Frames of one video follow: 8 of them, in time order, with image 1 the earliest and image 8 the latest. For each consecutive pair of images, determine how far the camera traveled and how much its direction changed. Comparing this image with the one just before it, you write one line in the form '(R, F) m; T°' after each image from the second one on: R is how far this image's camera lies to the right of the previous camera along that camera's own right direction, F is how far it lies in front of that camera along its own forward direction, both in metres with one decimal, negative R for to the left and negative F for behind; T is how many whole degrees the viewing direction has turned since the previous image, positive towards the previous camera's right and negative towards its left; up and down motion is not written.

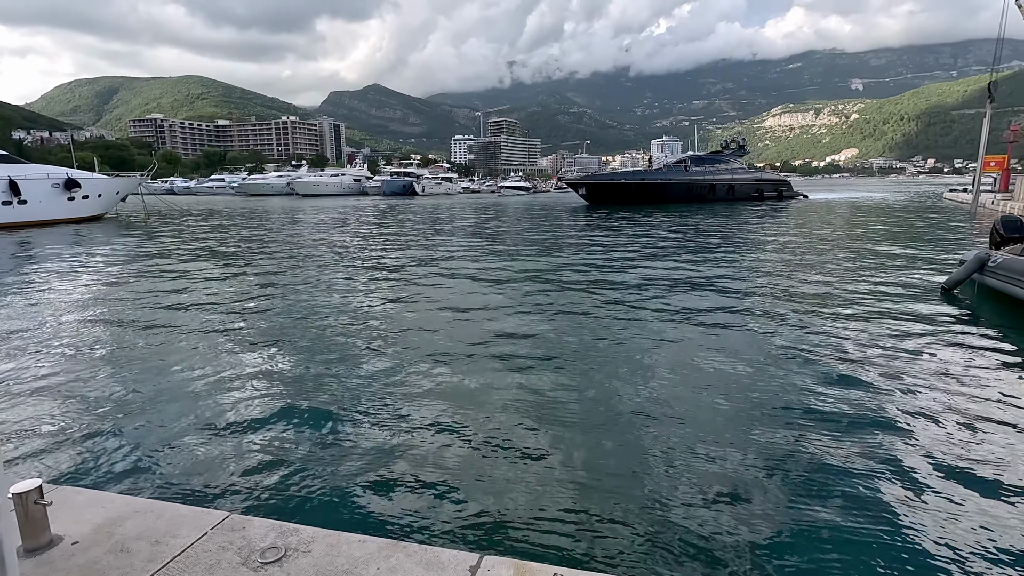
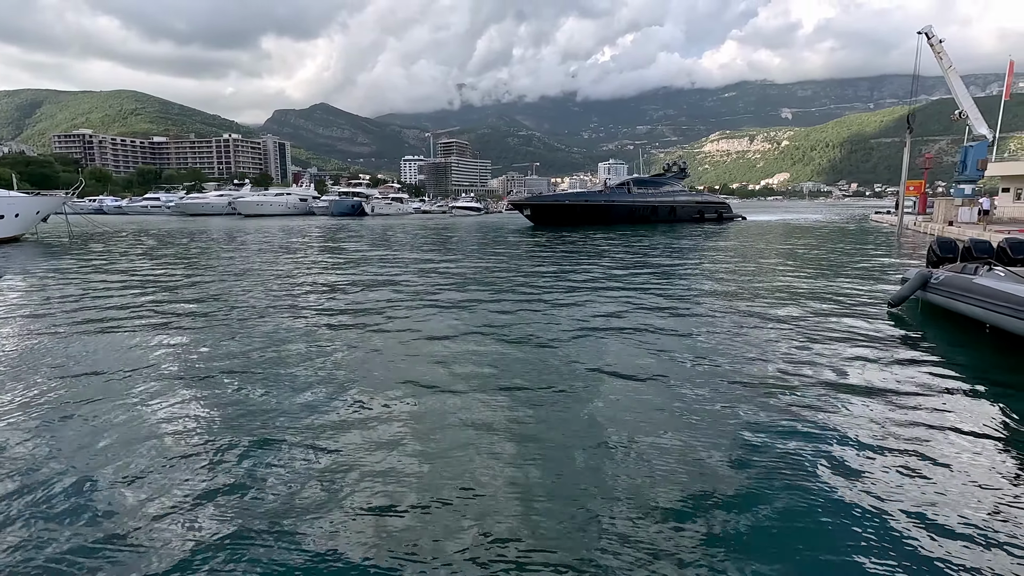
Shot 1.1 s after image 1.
(-0.9, +1.4) m; +5°
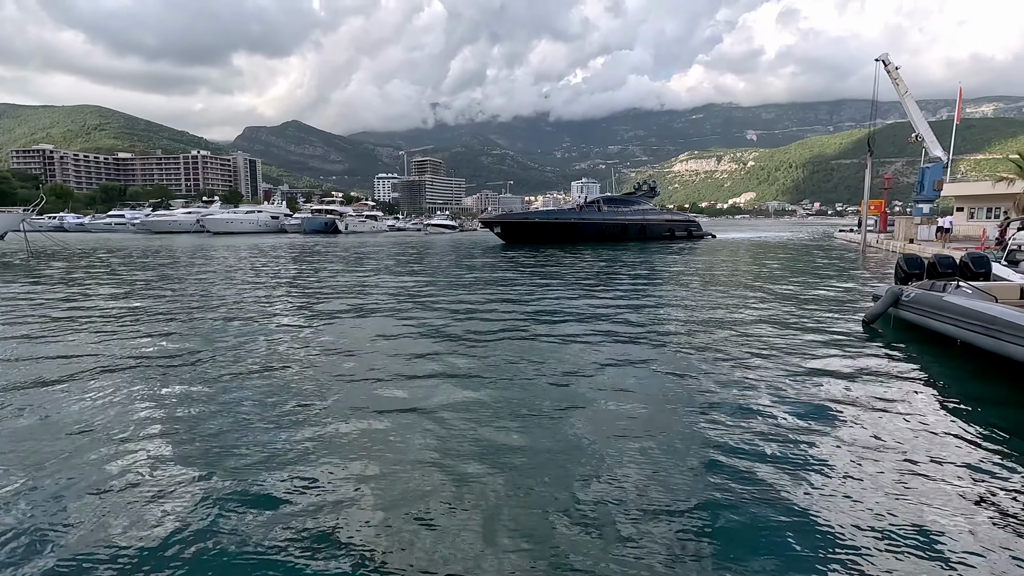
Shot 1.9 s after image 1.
(-0.7, +0.3) m; +3°
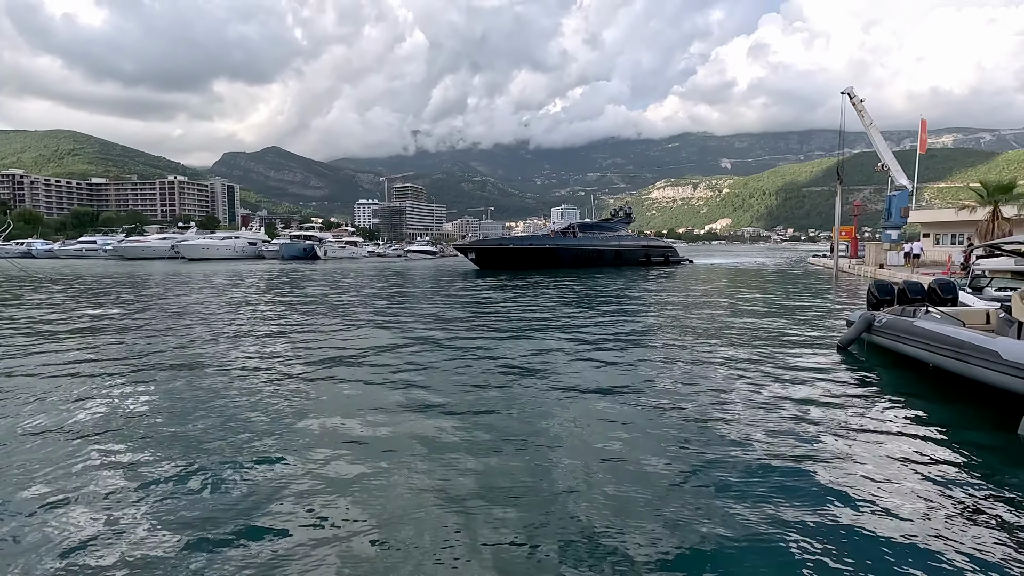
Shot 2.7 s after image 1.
(+0.3, +0.3) m; +2°
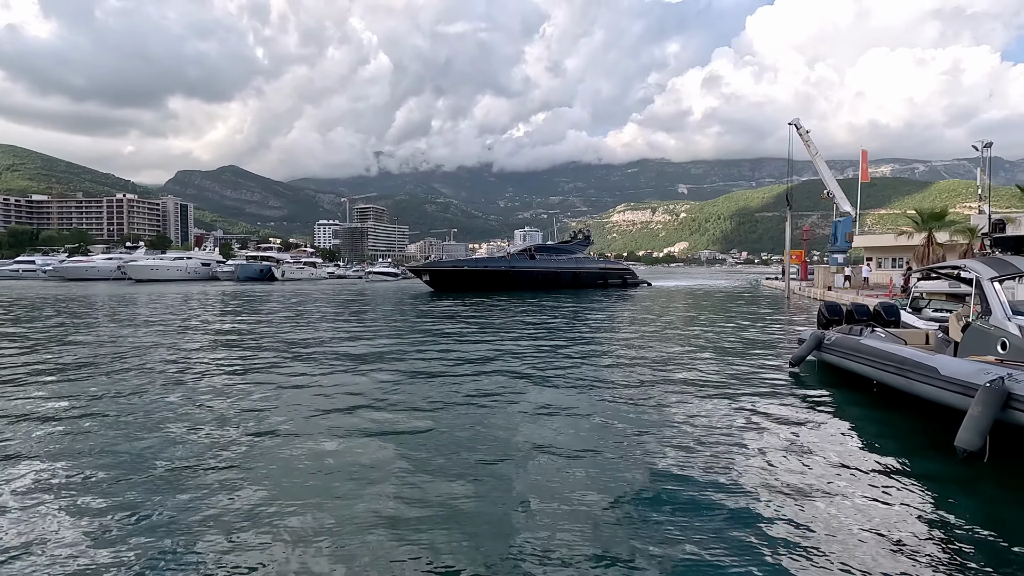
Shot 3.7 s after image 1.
(+0.2, +0.2) m; +4°
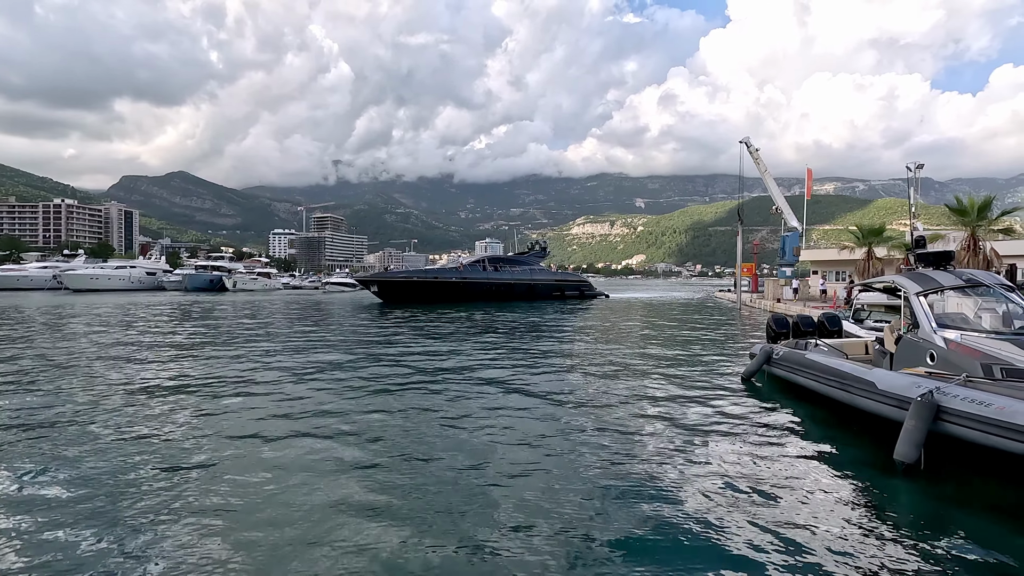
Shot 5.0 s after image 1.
(+0.3, +0.3) m; +4°
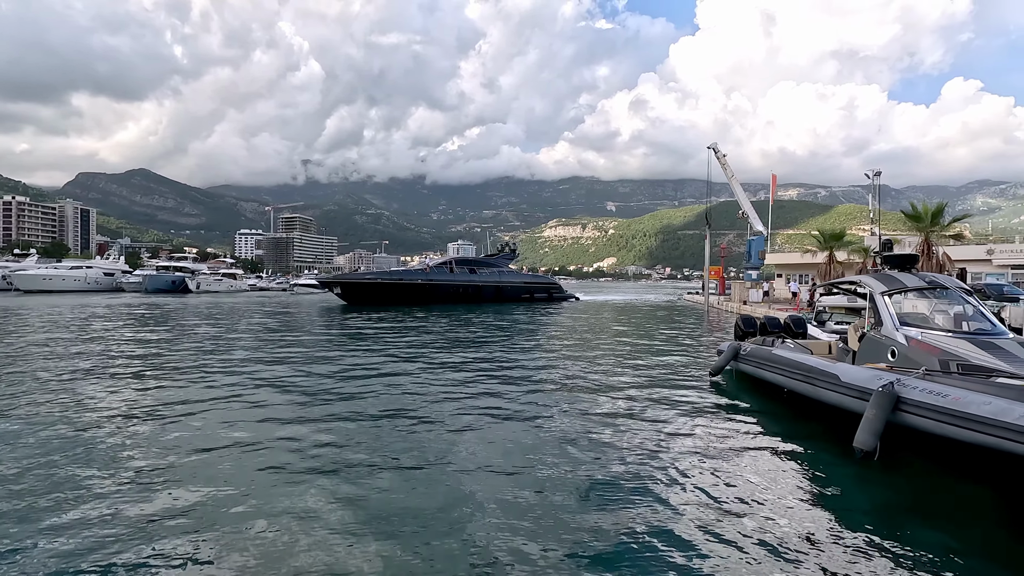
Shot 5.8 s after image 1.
(+0.2, +0.3) m; +3°
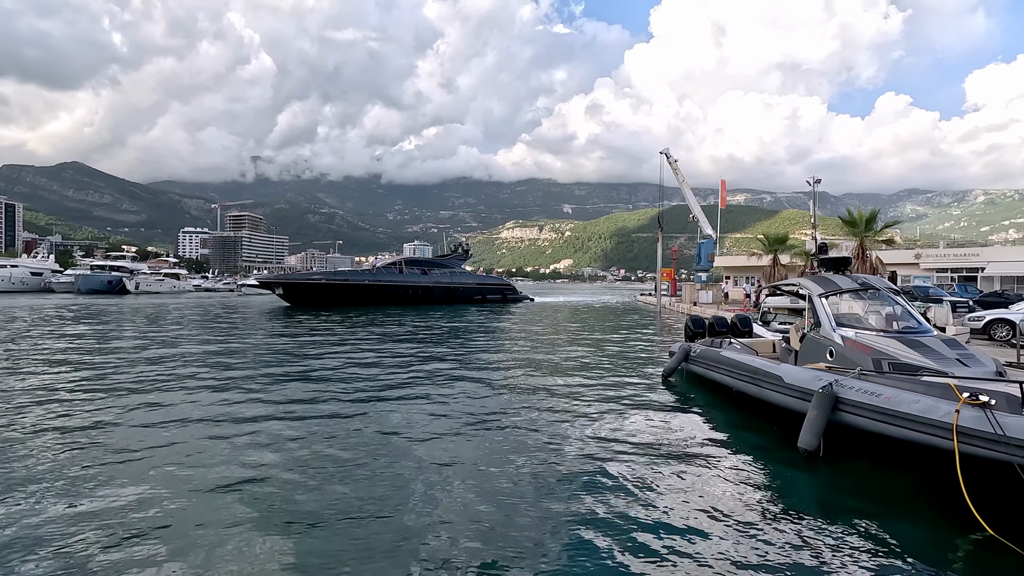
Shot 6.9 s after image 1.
(+0.2, +0.2) m; +5°
